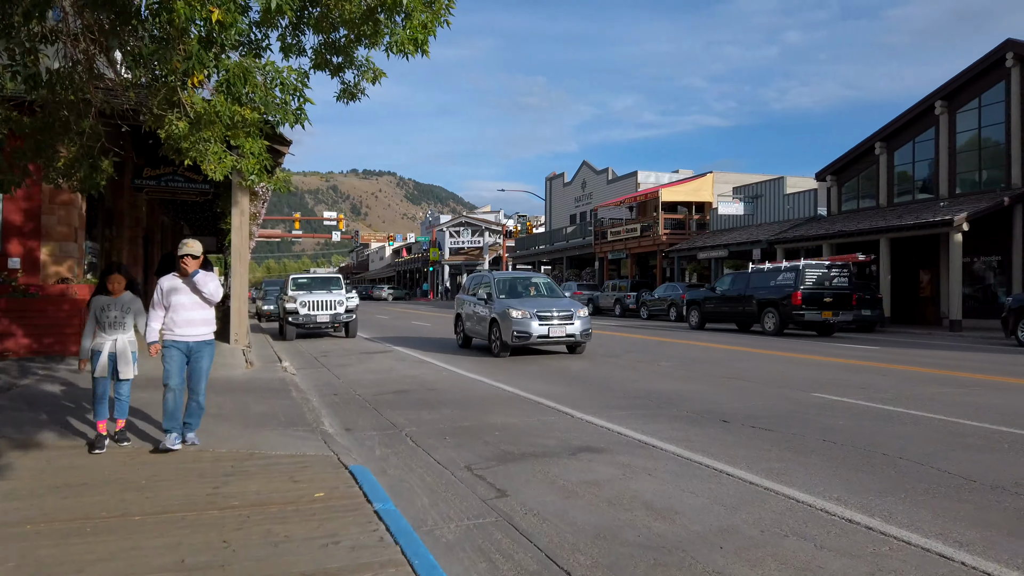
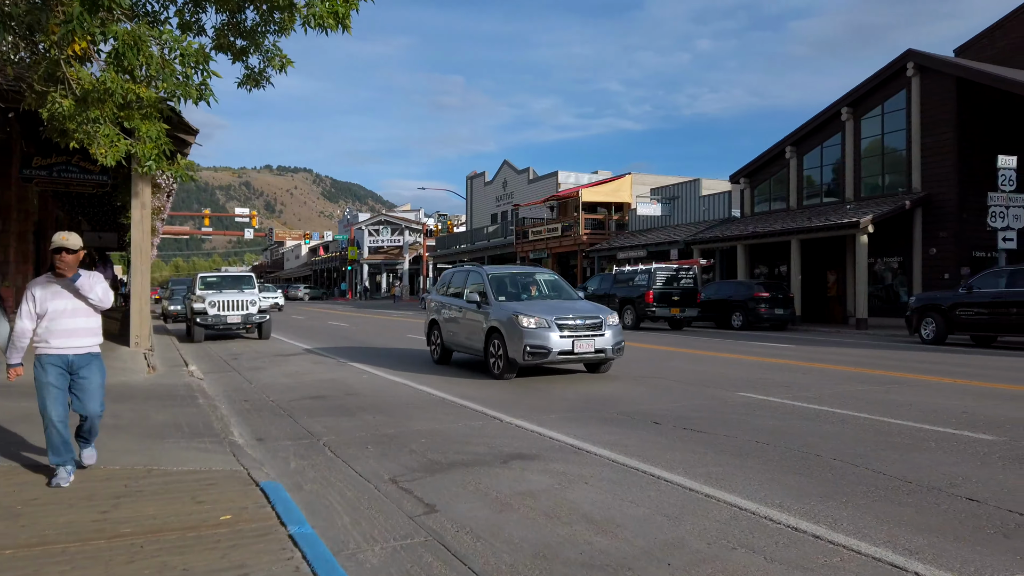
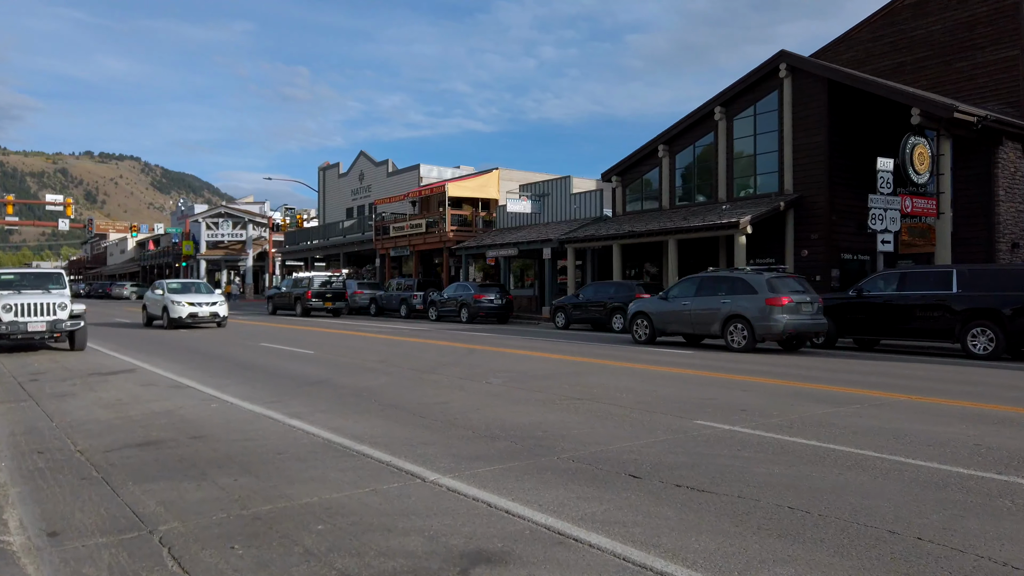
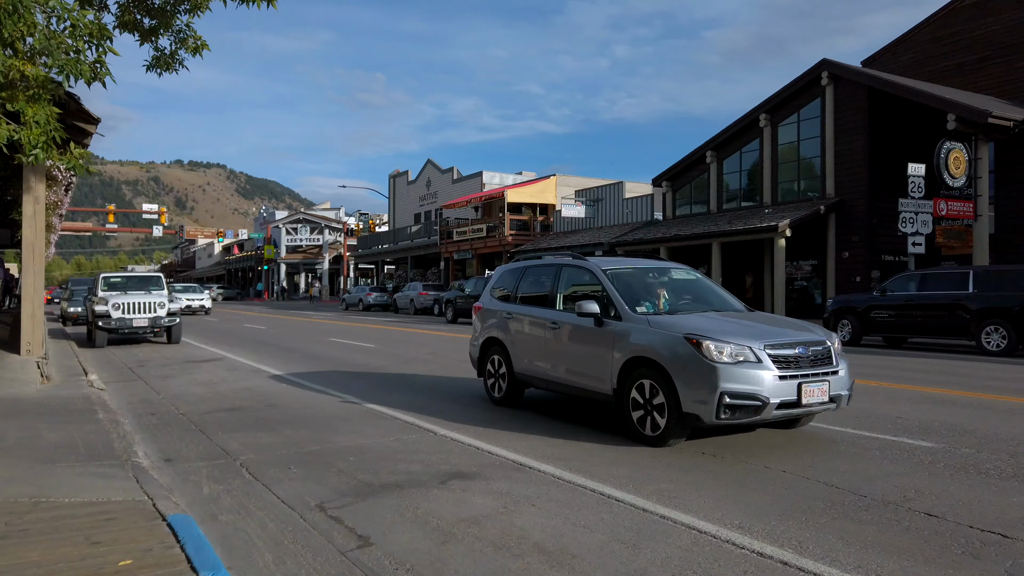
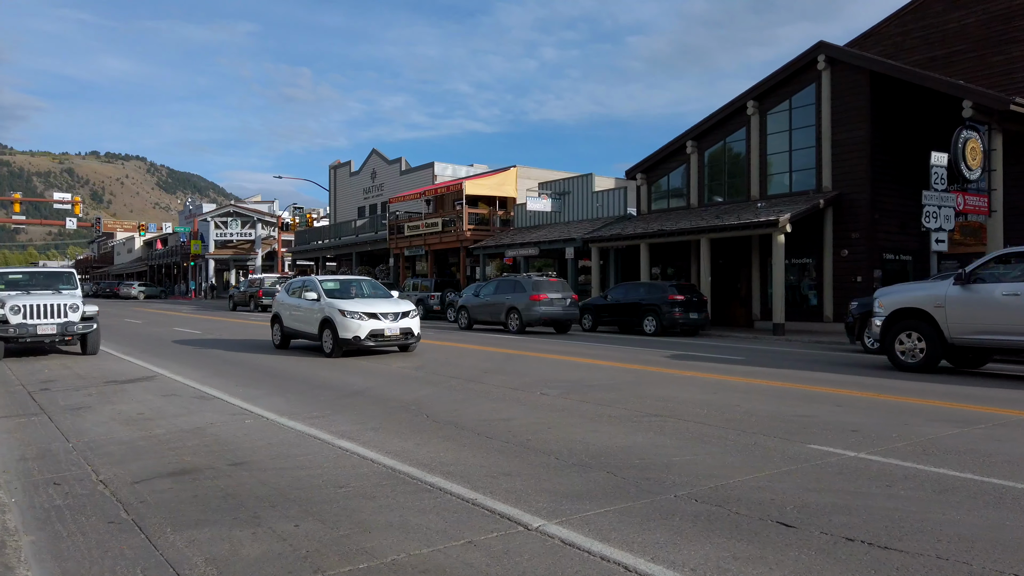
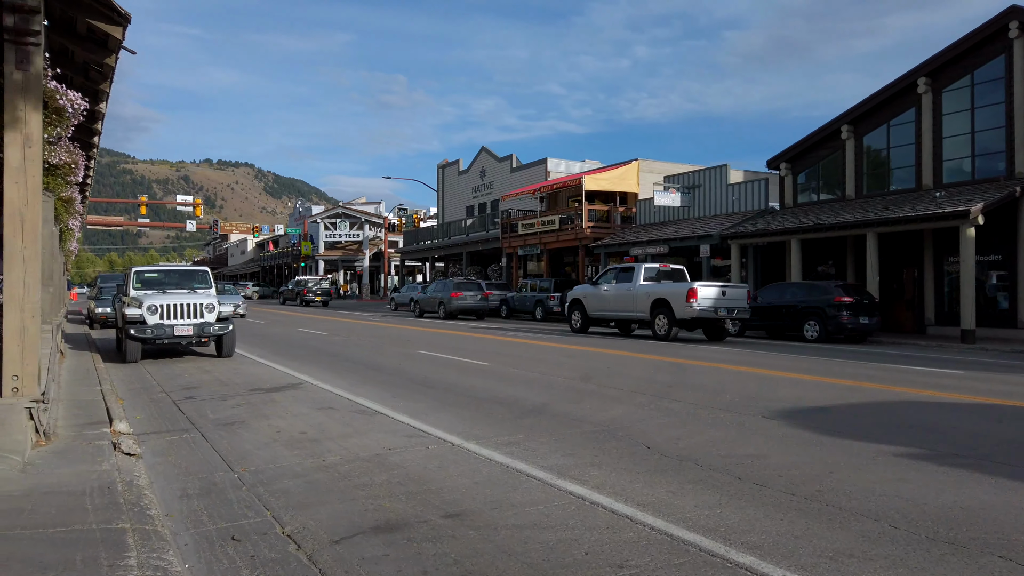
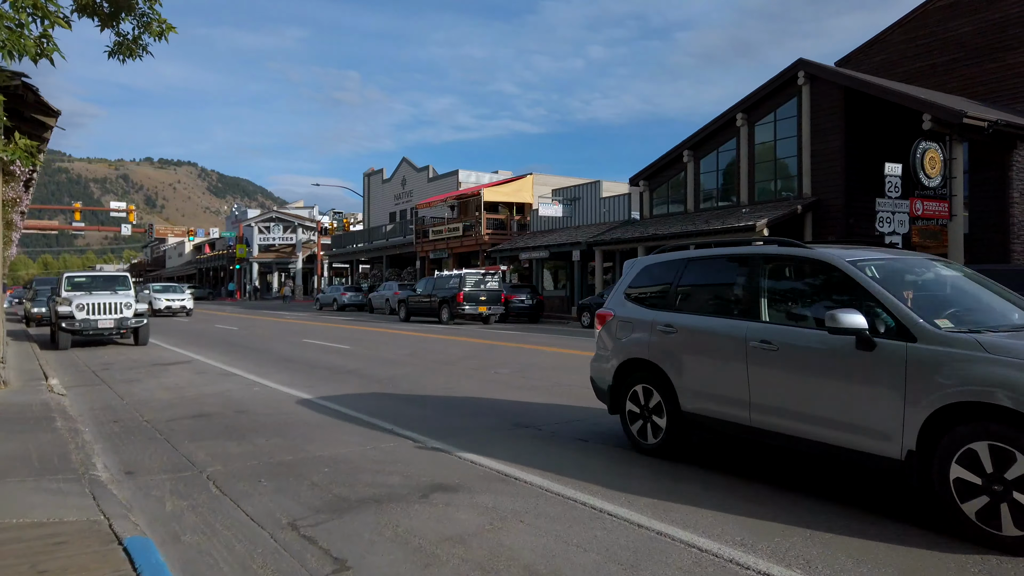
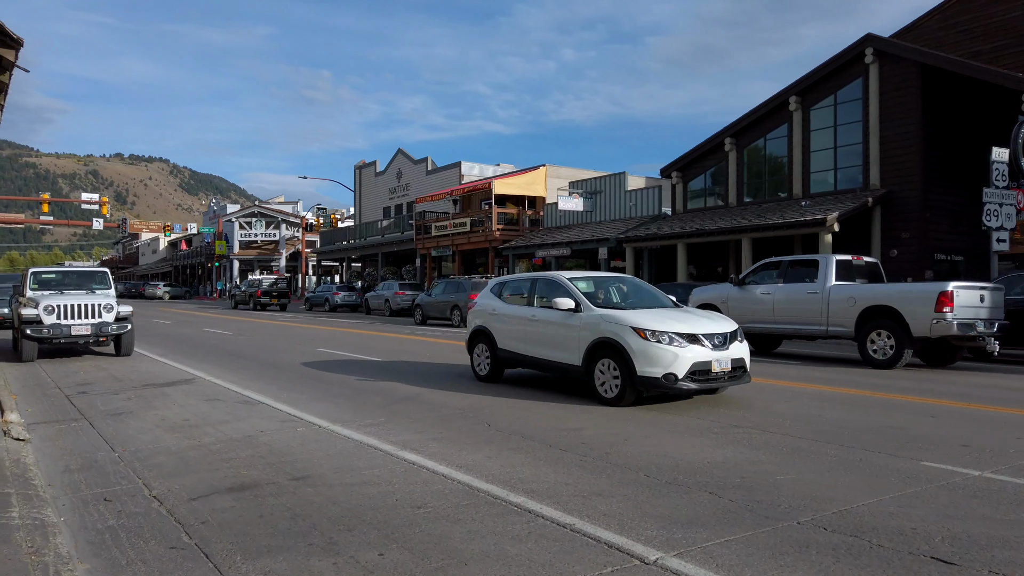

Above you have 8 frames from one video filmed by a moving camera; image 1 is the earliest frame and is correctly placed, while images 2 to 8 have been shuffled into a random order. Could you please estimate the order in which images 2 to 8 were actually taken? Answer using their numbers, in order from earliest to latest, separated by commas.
2, 4, 7, 3, 5, 8, 6
